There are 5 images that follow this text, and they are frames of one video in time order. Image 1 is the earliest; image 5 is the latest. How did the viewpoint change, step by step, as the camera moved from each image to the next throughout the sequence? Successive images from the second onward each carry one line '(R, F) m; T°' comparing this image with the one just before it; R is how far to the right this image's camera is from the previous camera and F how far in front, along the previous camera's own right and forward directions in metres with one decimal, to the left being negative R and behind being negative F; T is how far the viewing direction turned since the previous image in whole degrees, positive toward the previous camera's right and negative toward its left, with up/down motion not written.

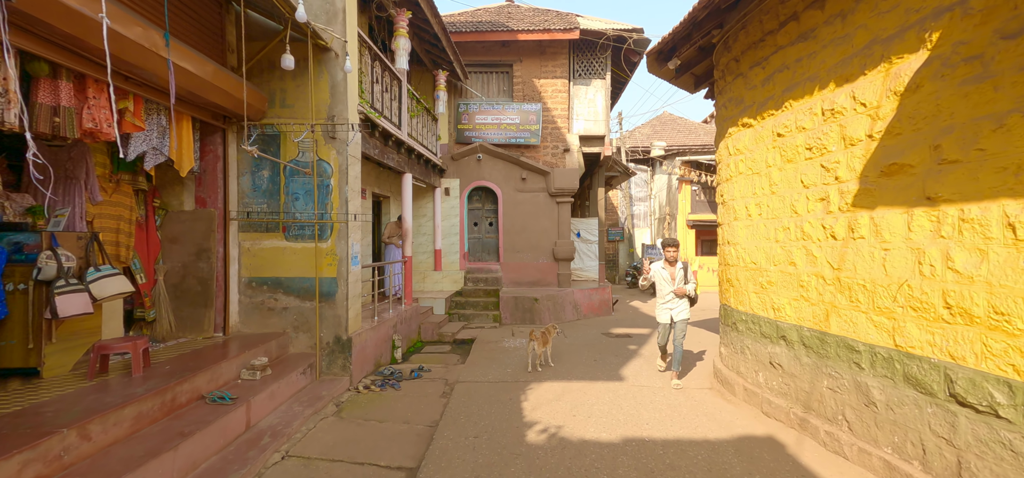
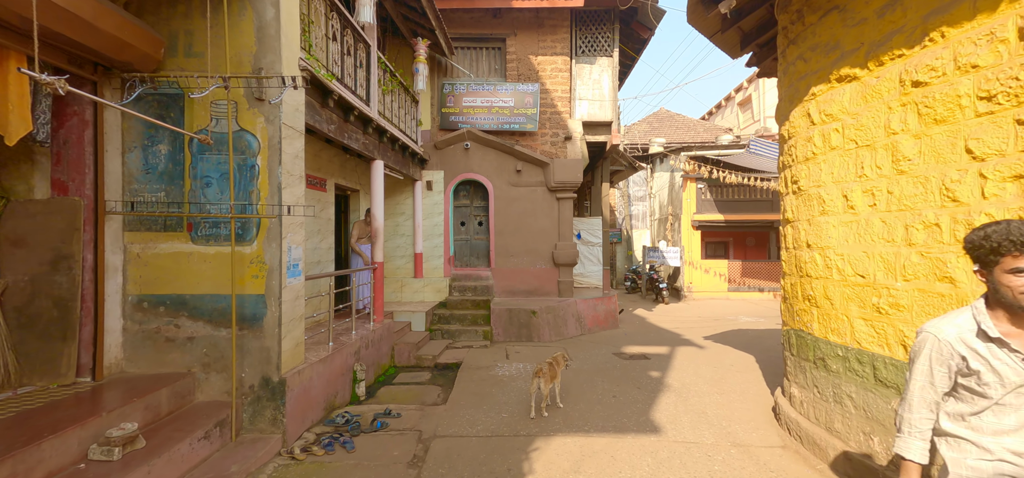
(-0.1, +1.5) m; +1°
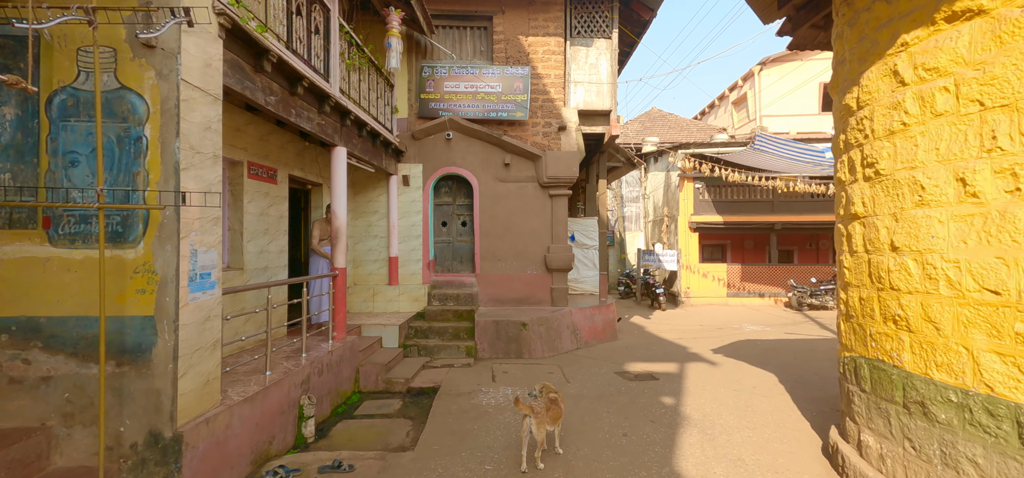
(0.0, +1.0) m; +1°
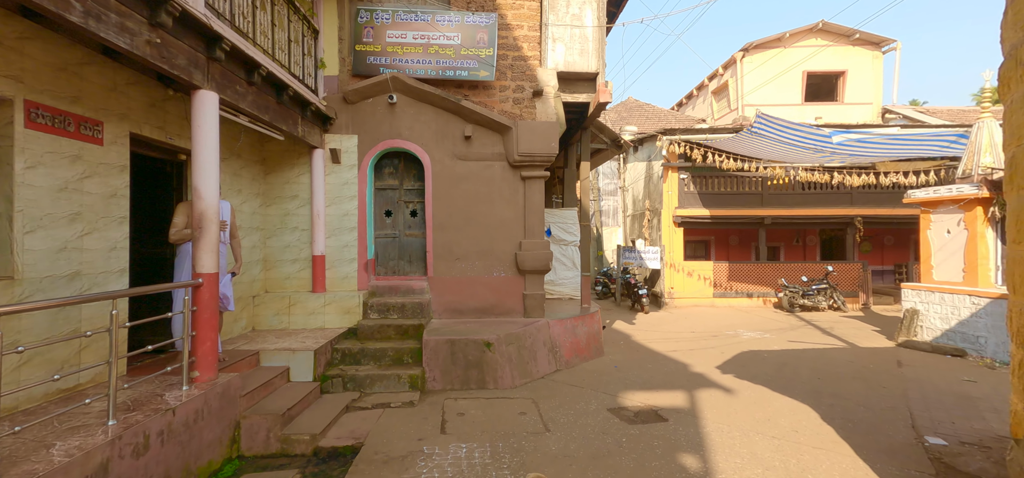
(+0.1, +1.7) m; +3°
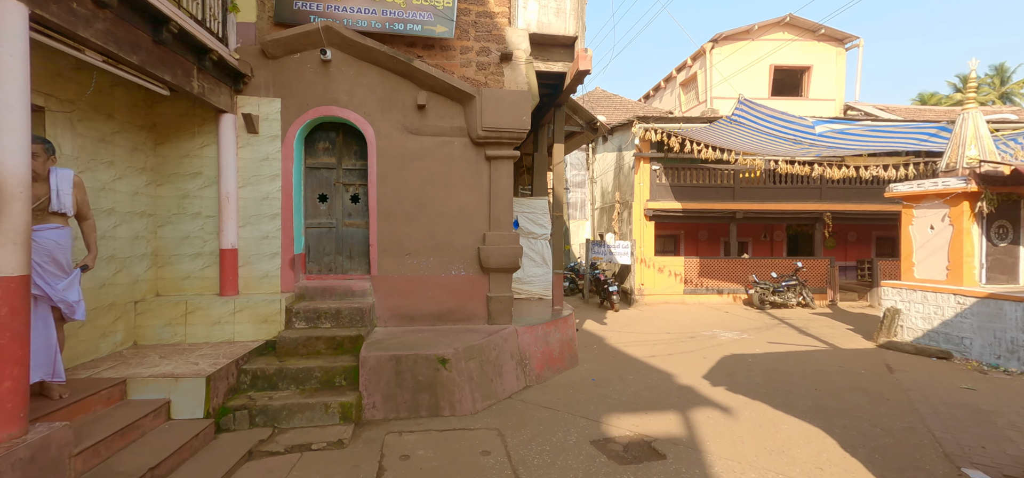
(0.0, +1.1) m; +4°
